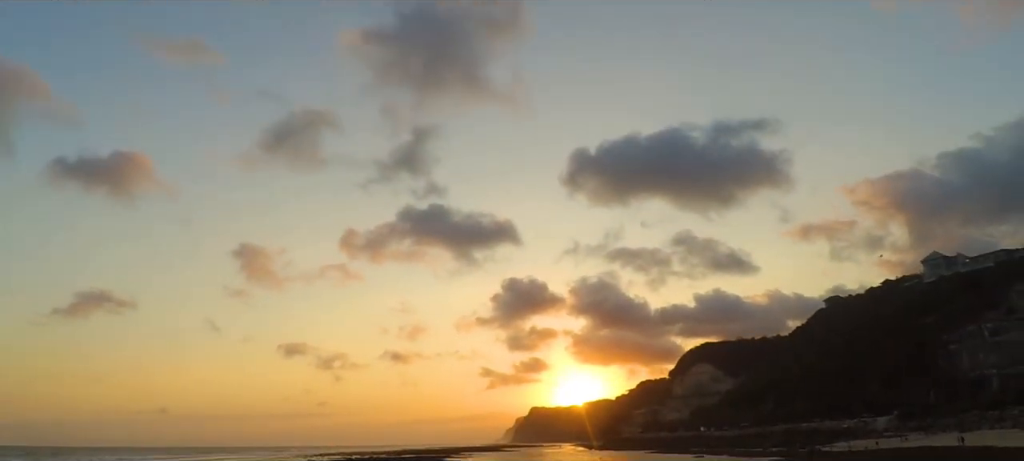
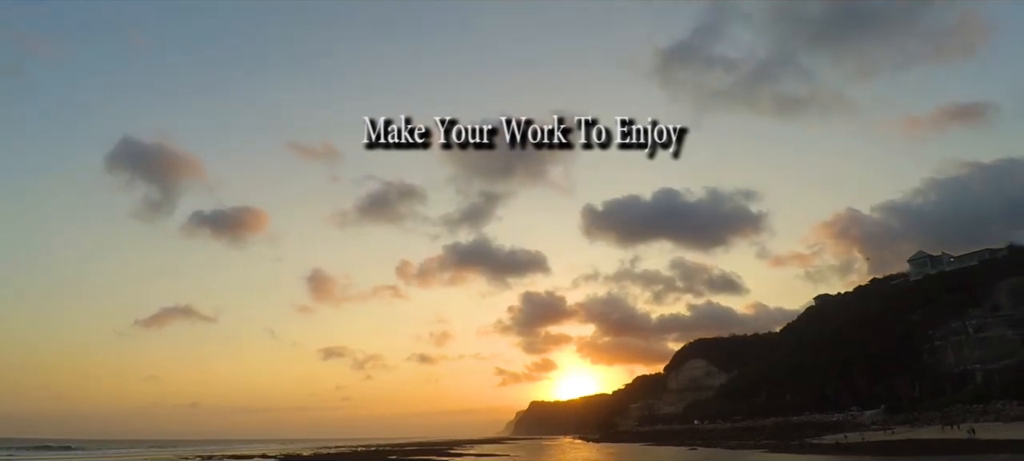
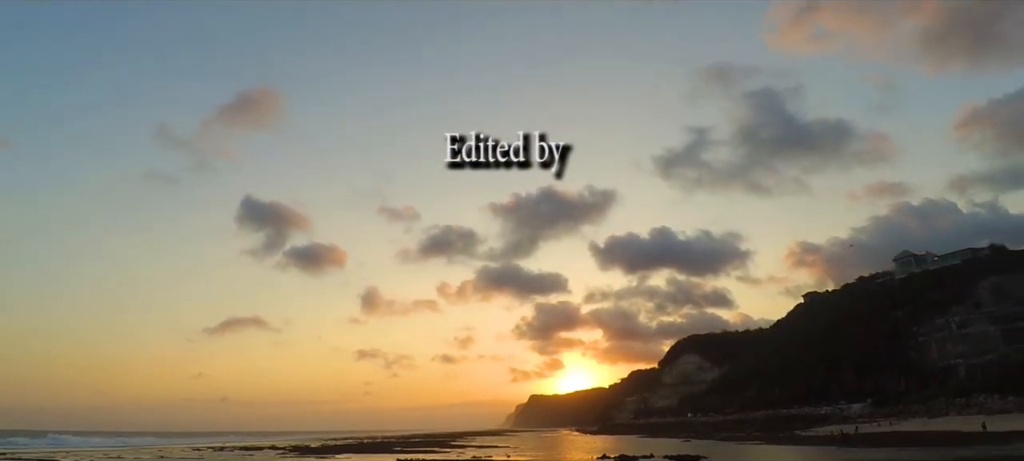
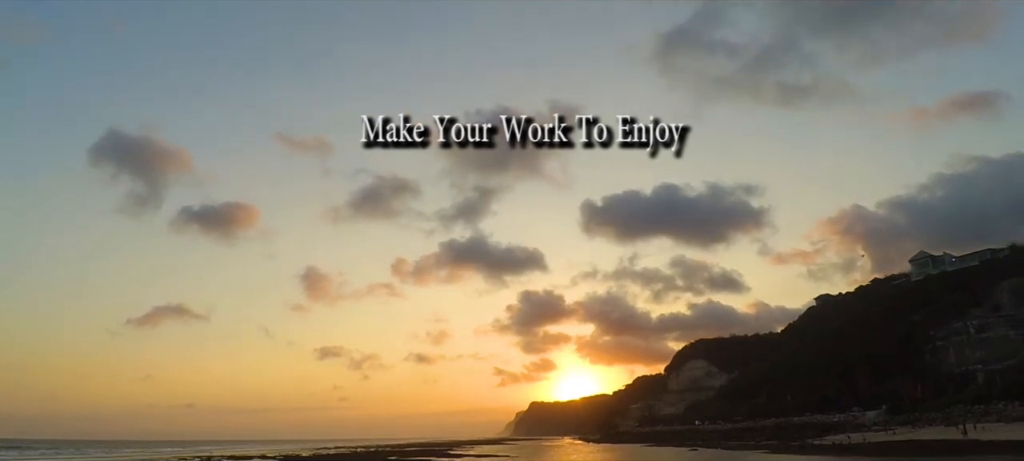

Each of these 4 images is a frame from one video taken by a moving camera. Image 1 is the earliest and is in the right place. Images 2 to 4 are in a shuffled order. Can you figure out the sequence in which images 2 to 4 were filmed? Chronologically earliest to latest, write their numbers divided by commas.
4, 2, 3
